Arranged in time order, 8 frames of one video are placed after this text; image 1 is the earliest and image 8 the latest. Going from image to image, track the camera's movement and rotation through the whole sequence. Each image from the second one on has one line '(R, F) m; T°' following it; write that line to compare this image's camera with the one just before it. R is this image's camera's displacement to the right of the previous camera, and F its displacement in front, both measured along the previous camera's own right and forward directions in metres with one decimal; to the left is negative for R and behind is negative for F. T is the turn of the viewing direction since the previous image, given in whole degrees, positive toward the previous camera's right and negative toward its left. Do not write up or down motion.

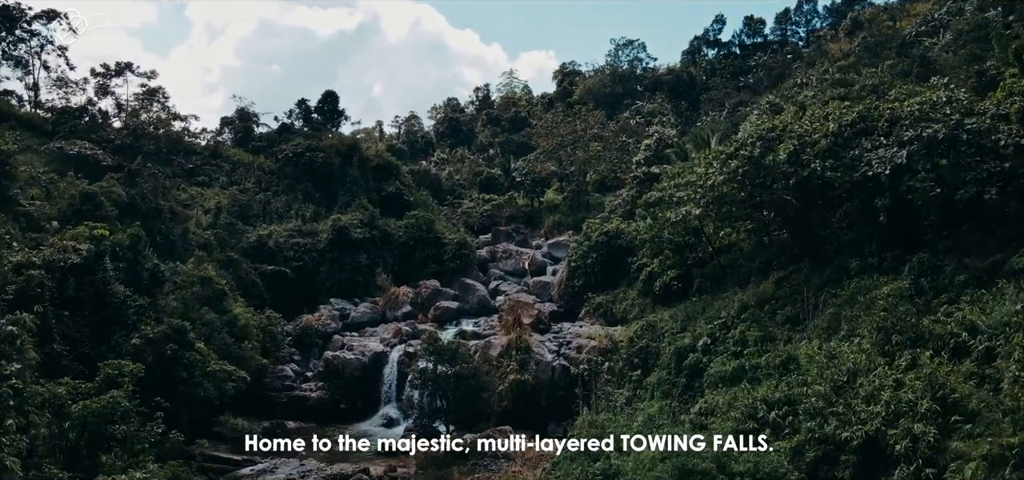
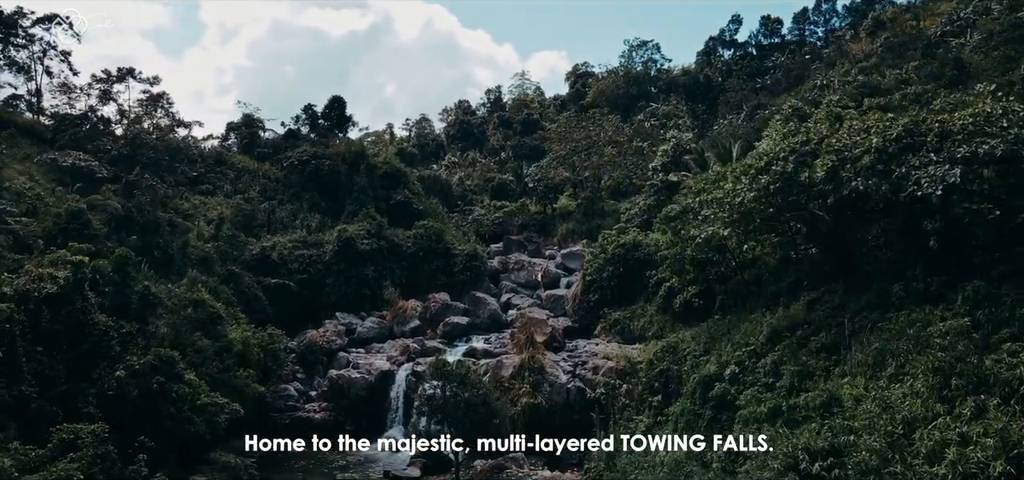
(0.0, +1.3) m; -1°
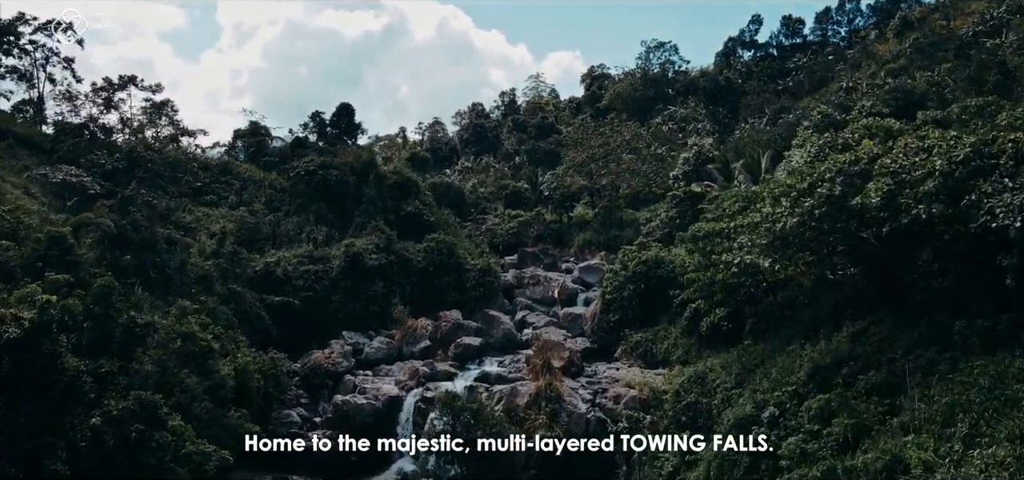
(0.0, +1.6) m; -1°
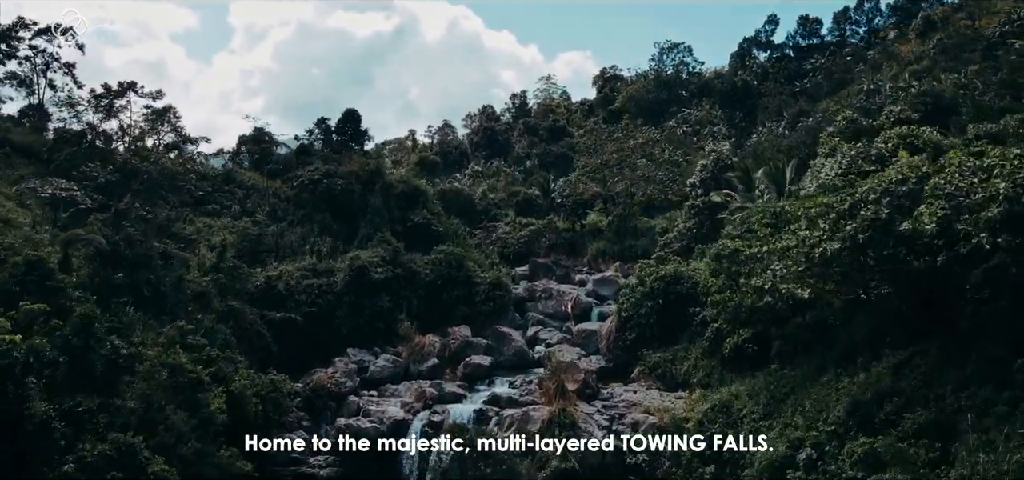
(0.0, +1.3) m; -1°
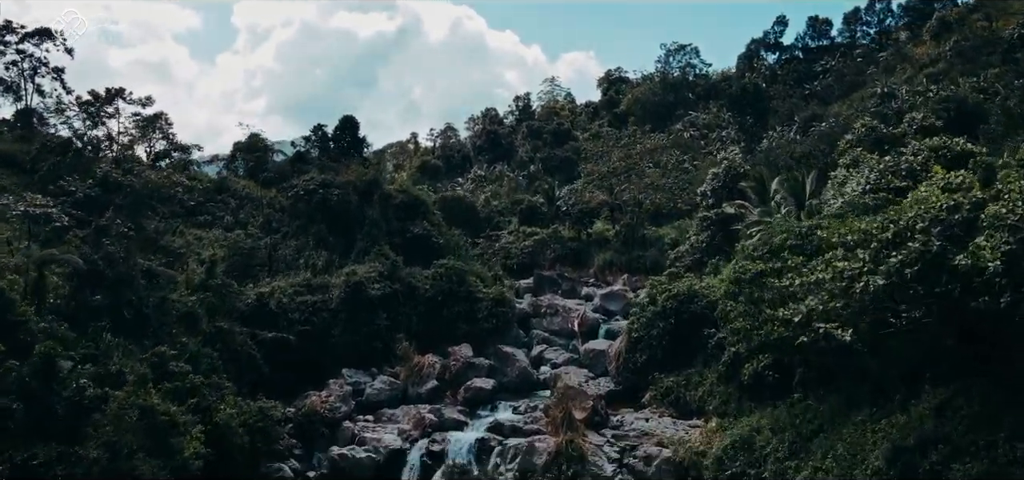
(0.0, +1.4) m; 0°
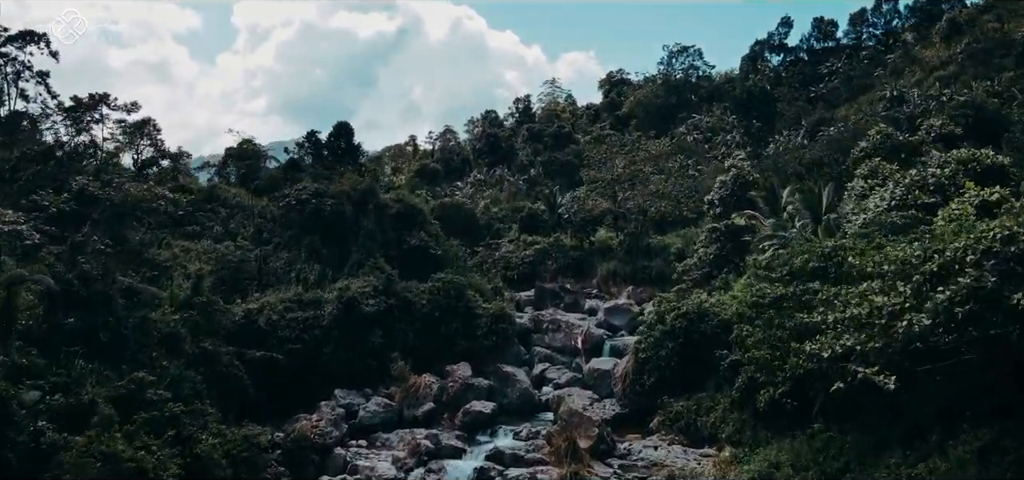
(0.0, +1.3) m; 0°
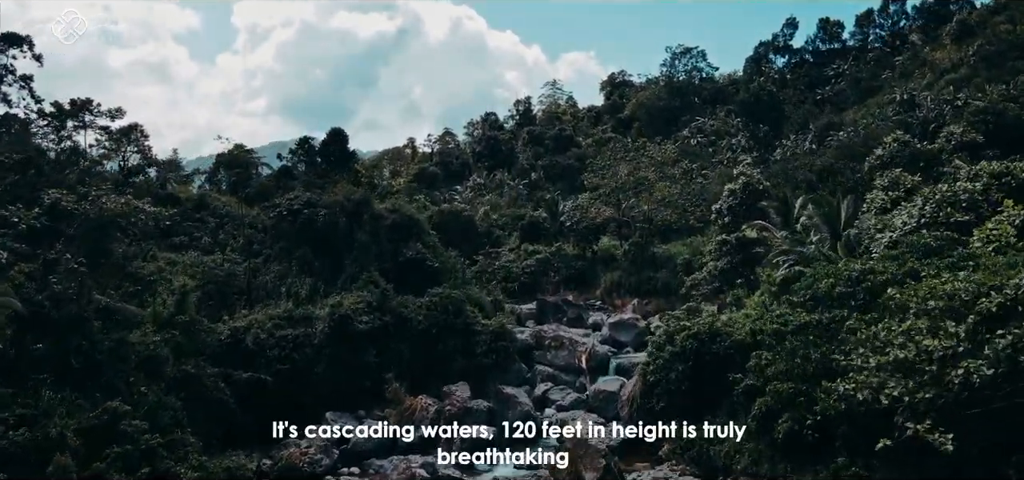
(0.0, +1.3) m; 0°
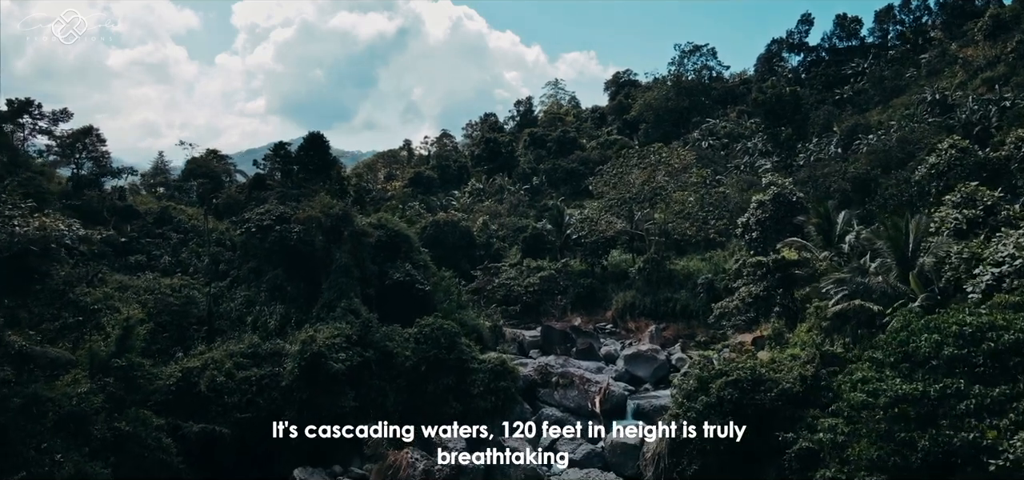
(-0.1, +3.8) m; 0°
